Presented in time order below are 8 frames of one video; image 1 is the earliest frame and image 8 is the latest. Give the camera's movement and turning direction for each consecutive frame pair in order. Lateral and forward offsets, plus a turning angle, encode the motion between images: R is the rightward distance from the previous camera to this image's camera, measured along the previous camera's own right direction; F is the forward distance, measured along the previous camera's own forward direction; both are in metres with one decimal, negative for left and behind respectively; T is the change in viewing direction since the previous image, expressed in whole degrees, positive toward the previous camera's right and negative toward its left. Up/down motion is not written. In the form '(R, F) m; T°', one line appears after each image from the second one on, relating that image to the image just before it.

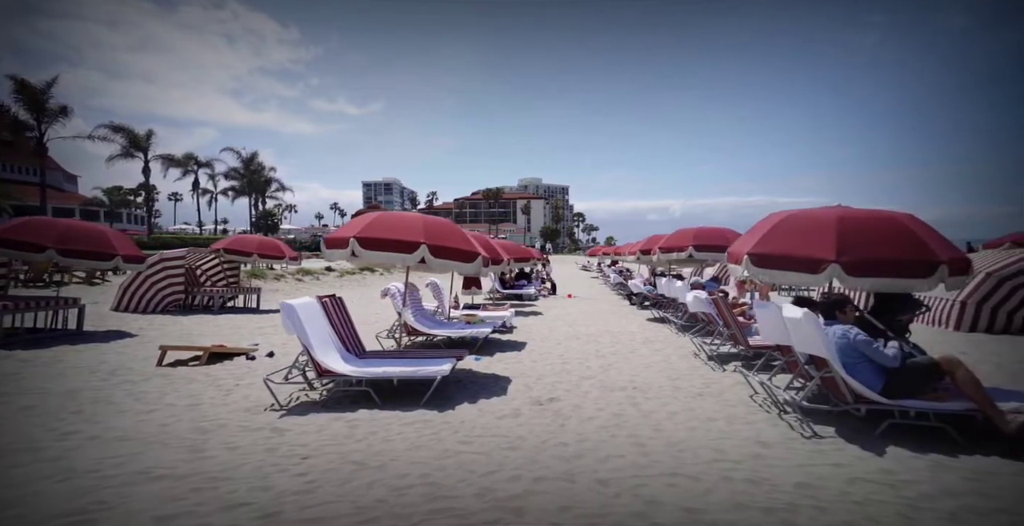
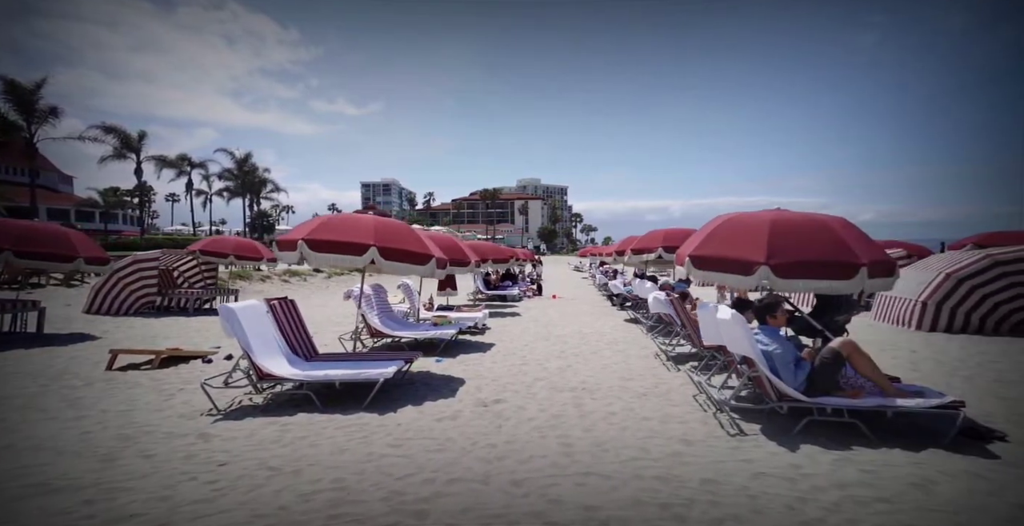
(+0.3, 0.0) m; +3°
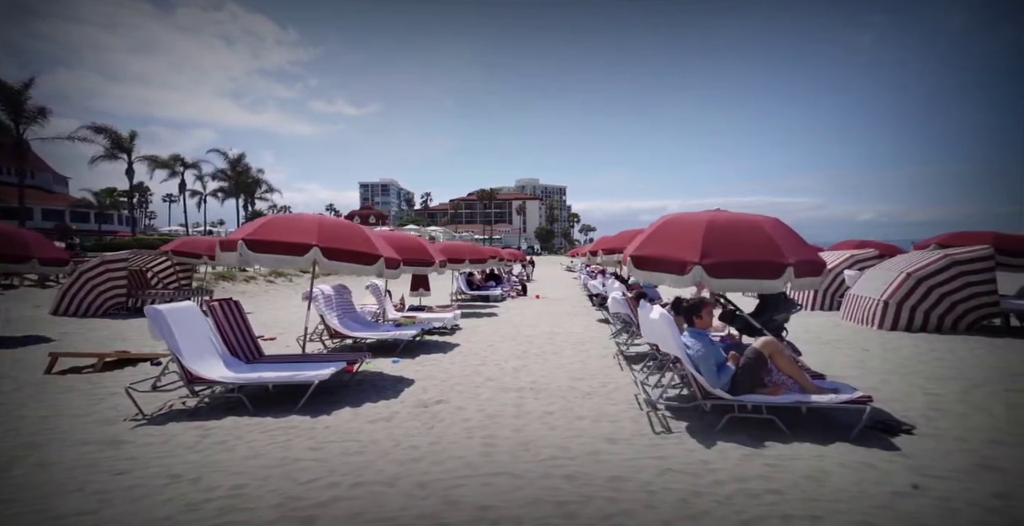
(+0.3, 0.0) m; +3°
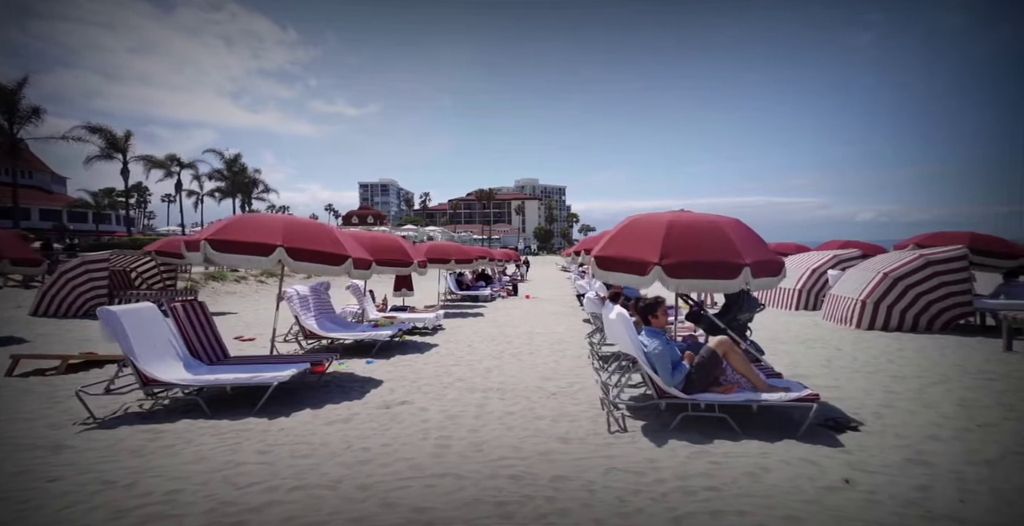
(+0.2, 0.0) m; +2°
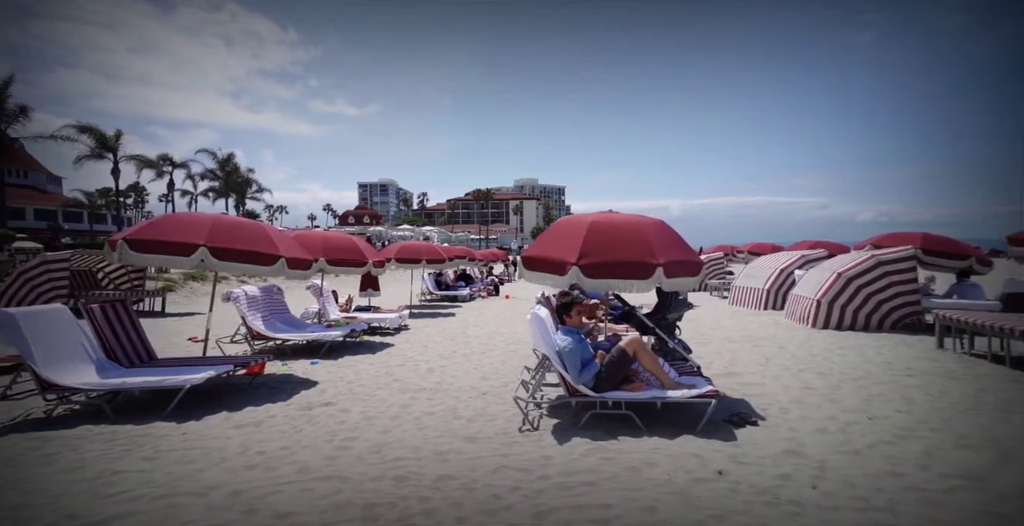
(+0.4, 0.0) m; +4°
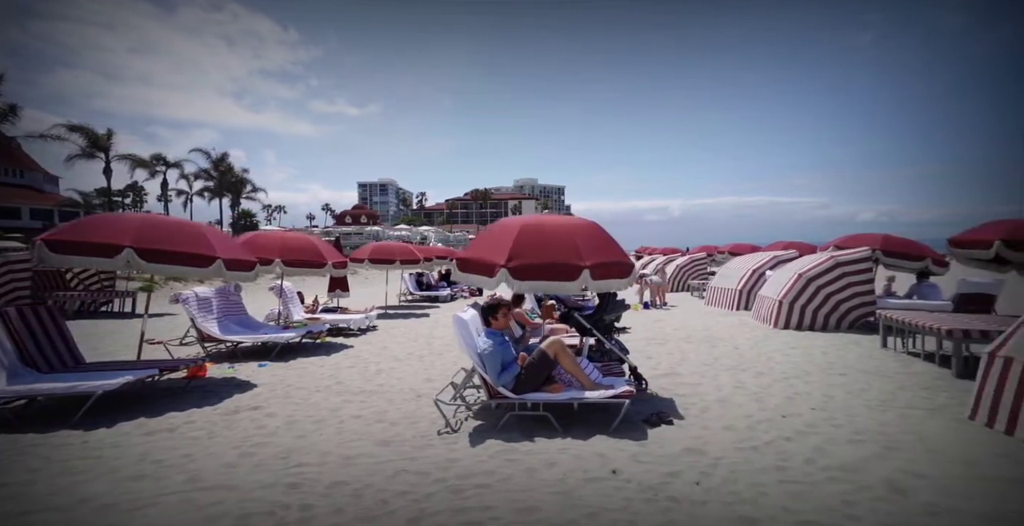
(+0.4, 0.0) m; +4°
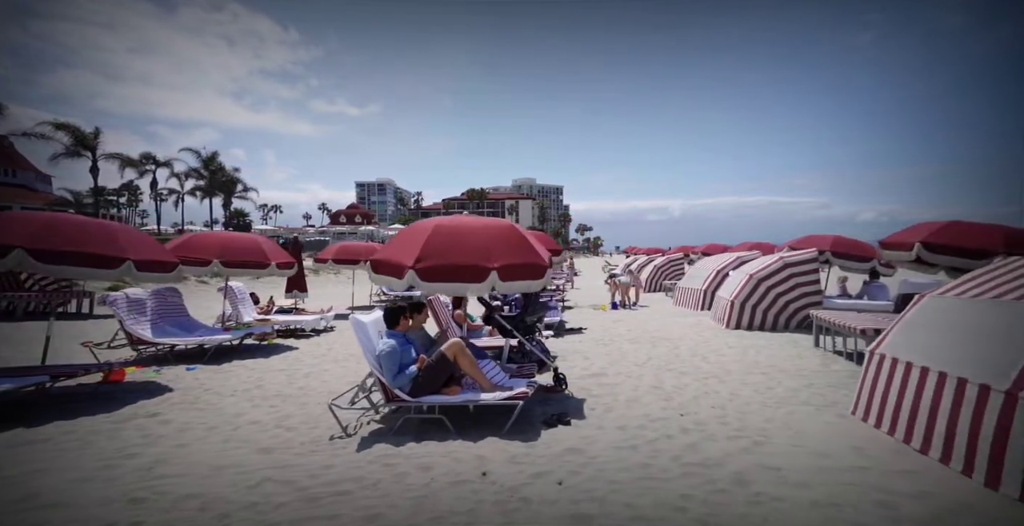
(+0.5, 0.0) m; +5°
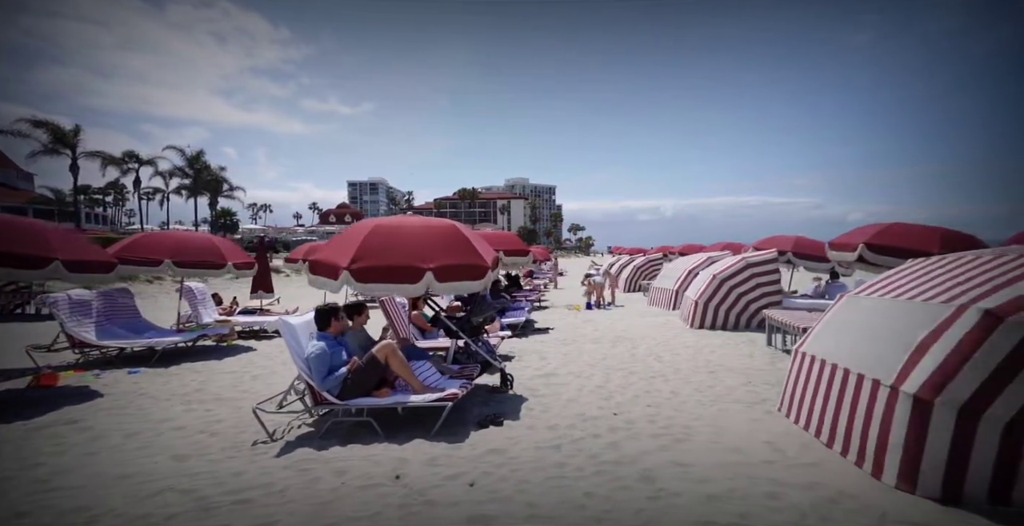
(+0.3, 0.0) m; +4°
